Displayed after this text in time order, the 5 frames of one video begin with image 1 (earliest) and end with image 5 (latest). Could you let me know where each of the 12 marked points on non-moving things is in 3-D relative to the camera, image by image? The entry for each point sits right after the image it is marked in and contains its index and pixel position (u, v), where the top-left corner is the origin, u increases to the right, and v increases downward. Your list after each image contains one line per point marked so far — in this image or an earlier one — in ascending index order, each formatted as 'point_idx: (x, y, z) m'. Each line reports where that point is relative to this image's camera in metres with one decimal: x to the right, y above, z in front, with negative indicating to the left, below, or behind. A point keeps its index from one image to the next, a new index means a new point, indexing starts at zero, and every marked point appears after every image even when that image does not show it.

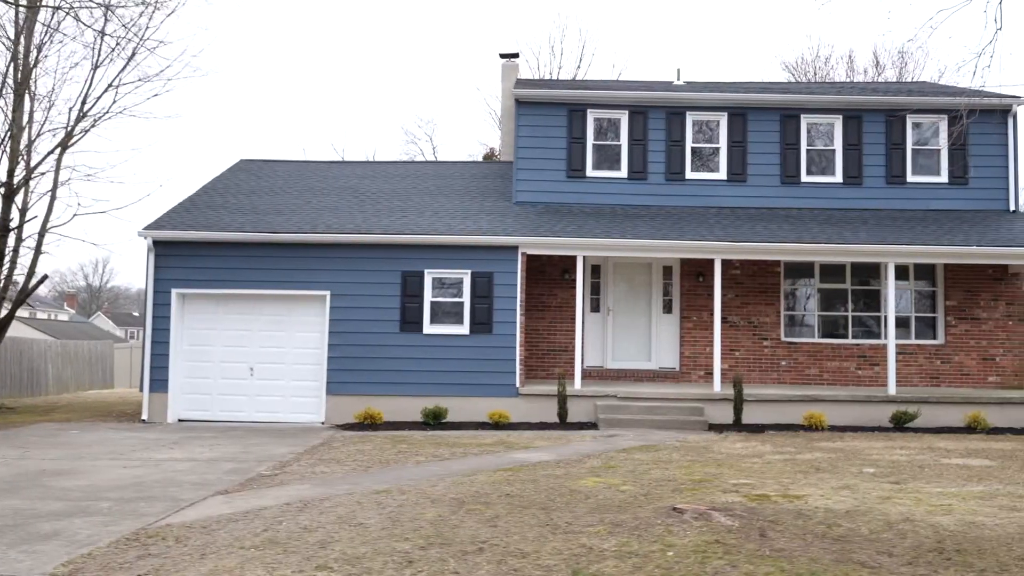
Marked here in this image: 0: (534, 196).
0: (+0.4, +1.8, +16.9) m
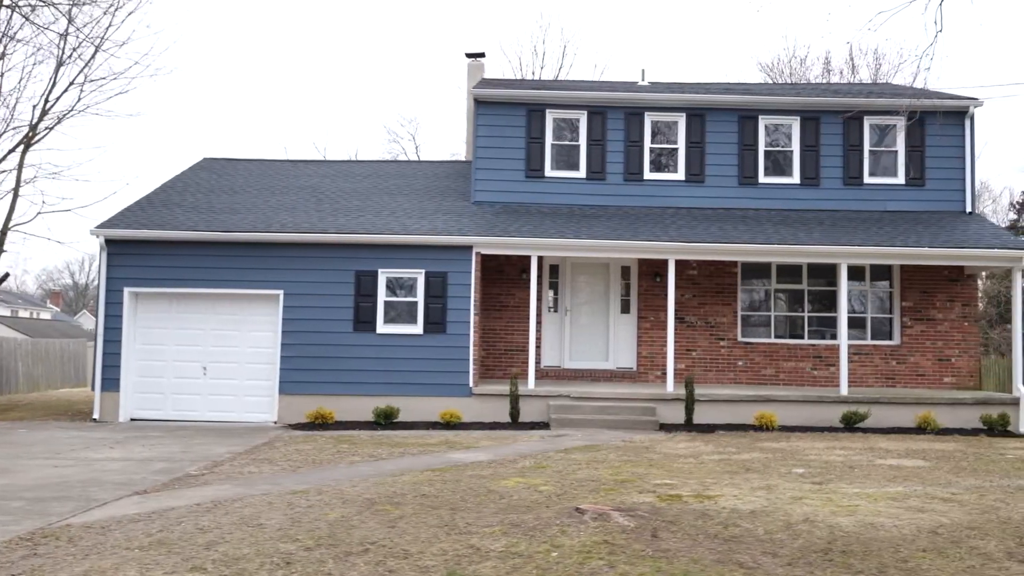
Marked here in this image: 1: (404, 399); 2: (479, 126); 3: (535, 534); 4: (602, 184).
0: (-0.4, +1.8, +16.9) m
1: (-1.8, -1.8, +14.7) m
2: (-0.6, +3.1, +17.0) m
3: (+0.1, -1.6, +5.7) m
4: (+1.7, +2.0, +17.0) m
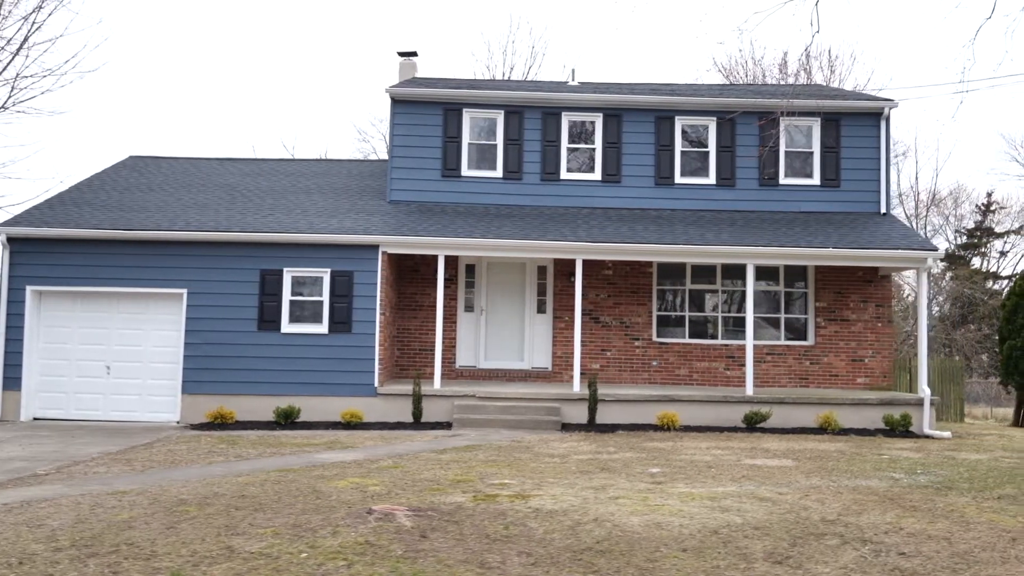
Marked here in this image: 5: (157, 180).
0: (-2.0, +1.8, +16.9) m
1: (-3.4, -1.8, +14.7) m
2: (-2.2, +3.1, +16.9) m
3: (-1.3, -1.6, +5.6) m
4: (+0.1, +2.0, +16.9) m
5: (-7.2, +2.2, +17.9) m
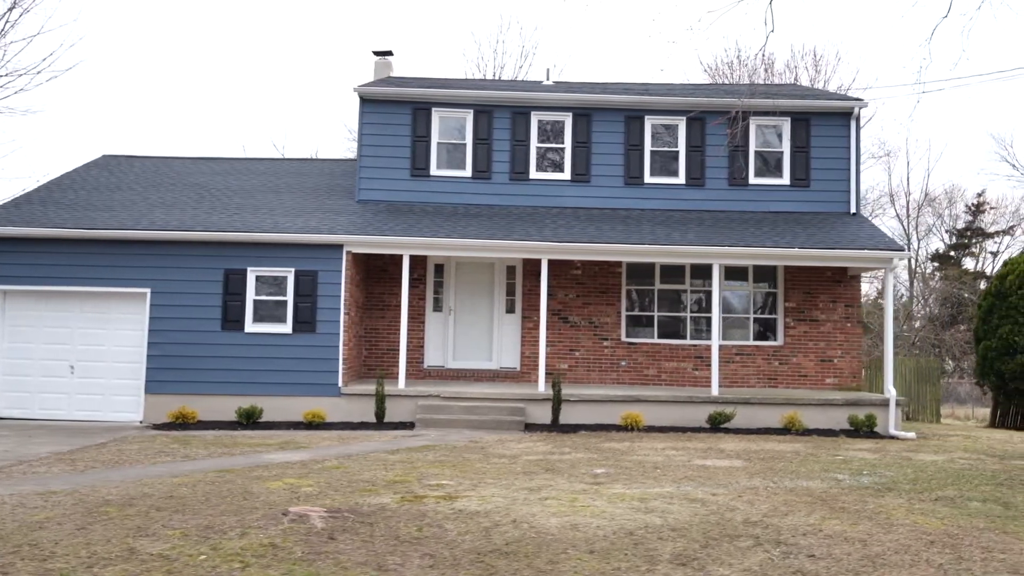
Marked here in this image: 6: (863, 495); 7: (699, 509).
0: (-2.5, +1.8, +16.8) m
1: (-4.0, -1.8, +14.6) m
2: (-2.8, +3.1, +16.9) m
3: (-1.9, -1.6, +5.6) m
4: (-0.5, +2.0, +16.9) m
5: (-7.8, +2.2, +17.9) m
6: (+3.0, -1.8, +7.7) m
7: (+1.5, -1.7, +6.9) m
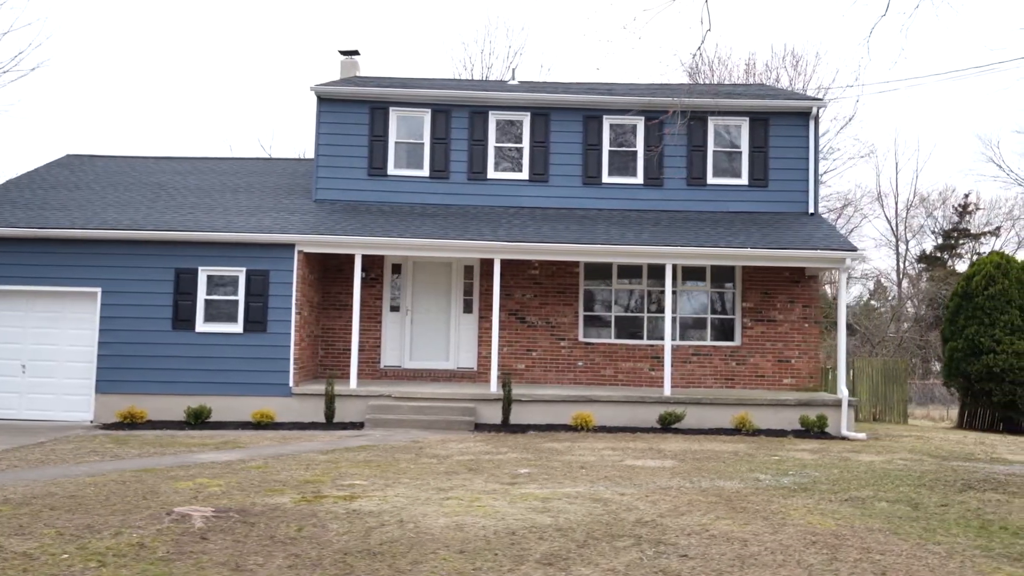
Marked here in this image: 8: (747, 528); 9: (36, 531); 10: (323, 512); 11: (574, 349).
0: (-3.3, +1.8, +16.8) m
1: (-4.8, -1.8, +14.6) m
2: (-3.6, +3.1, +16.9) m
3: (-2.7, -1.5, +5.5) m
4: (-1.3, +2.0, +16.9) m
5: (-8.6, +2.2, +17.8) m
6: (+2.3, -1.8, +7.7) m
7: (+0.7, -1.7, +6.8) m
8: (+1.6, -1.7, +6.2) m
9: (-3.1, -1.6, +5.8) m
10: (-1.4, -1.6, +6.4) m
11: (+1.1, -1.1, +16.5) m
